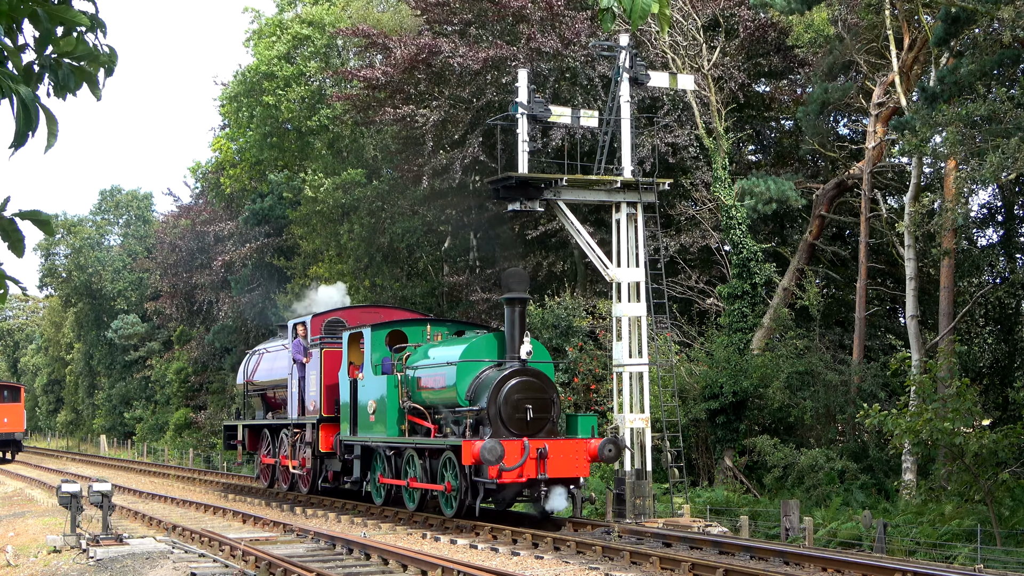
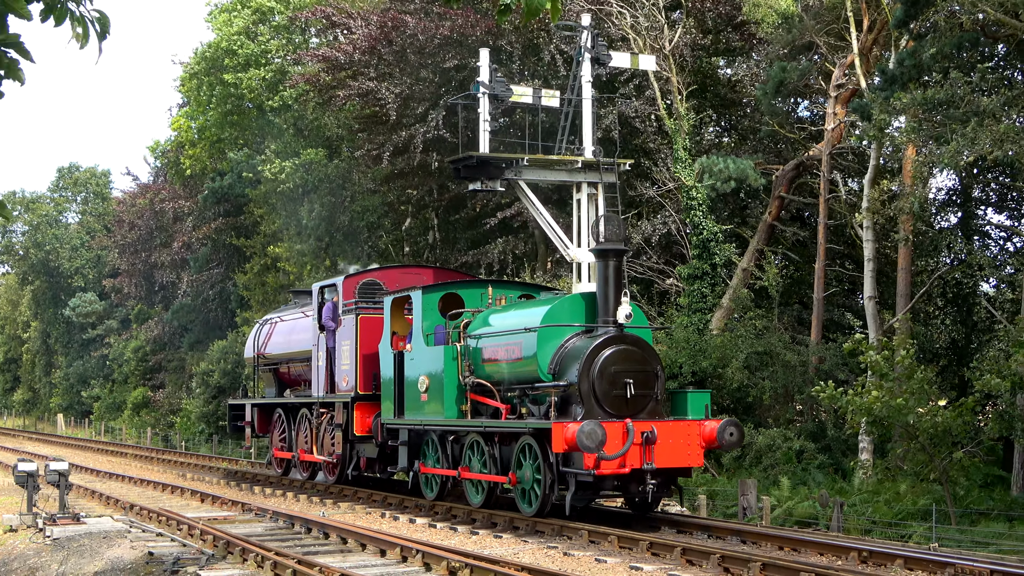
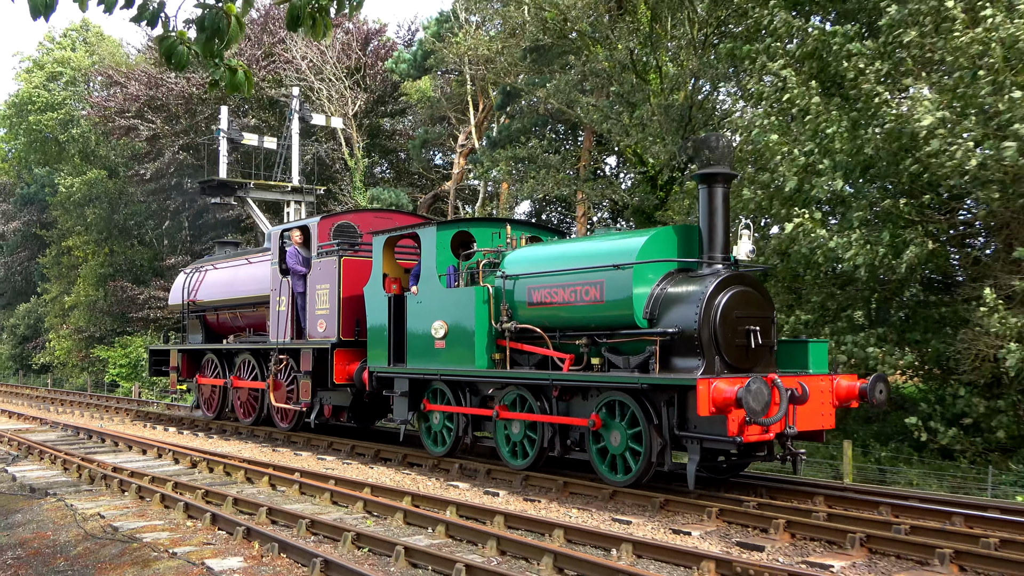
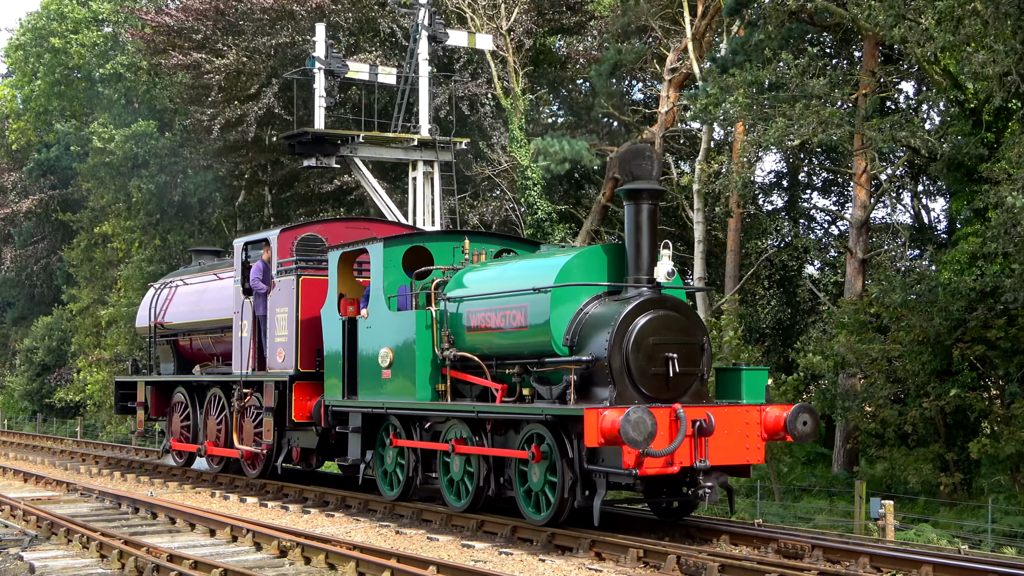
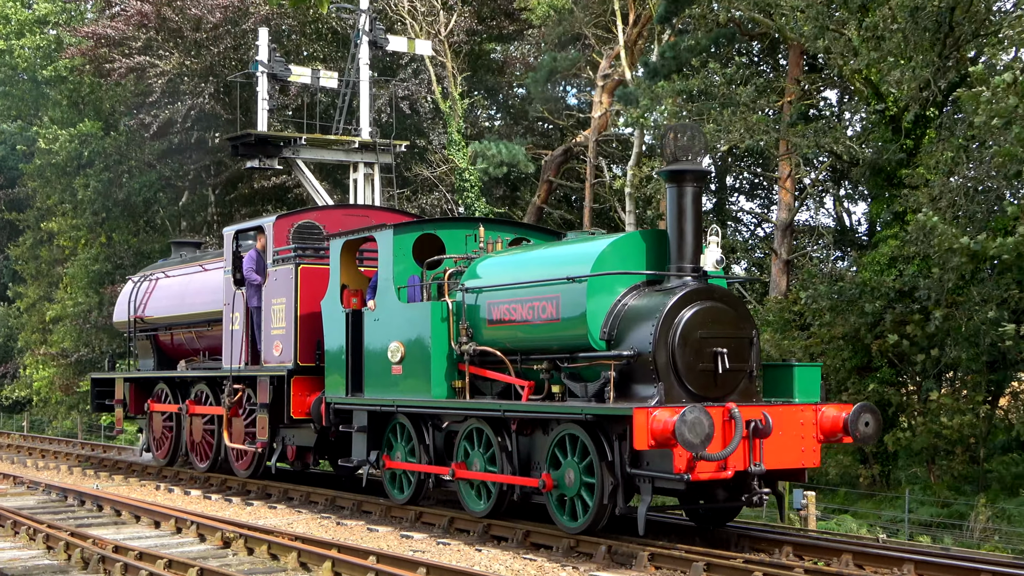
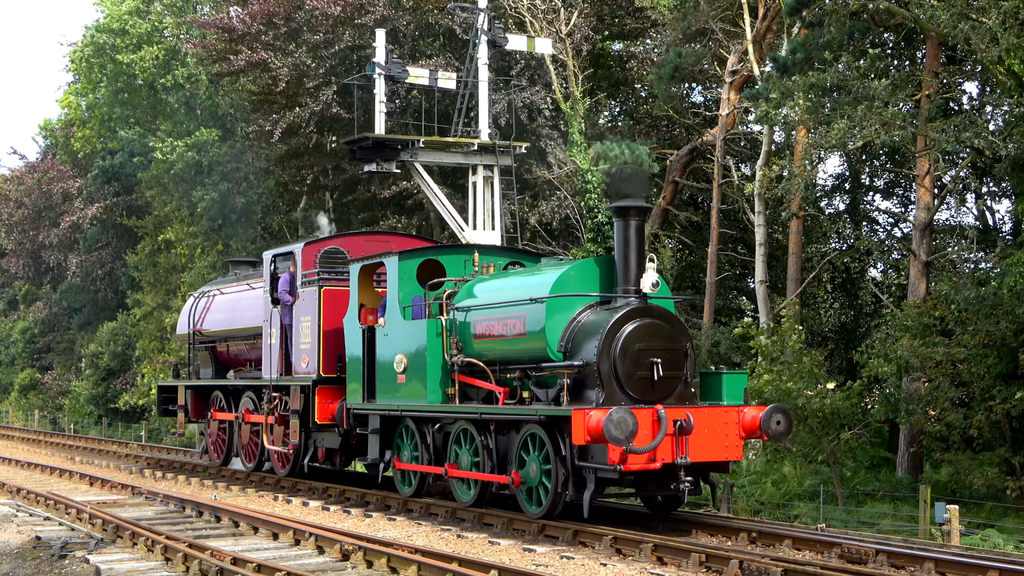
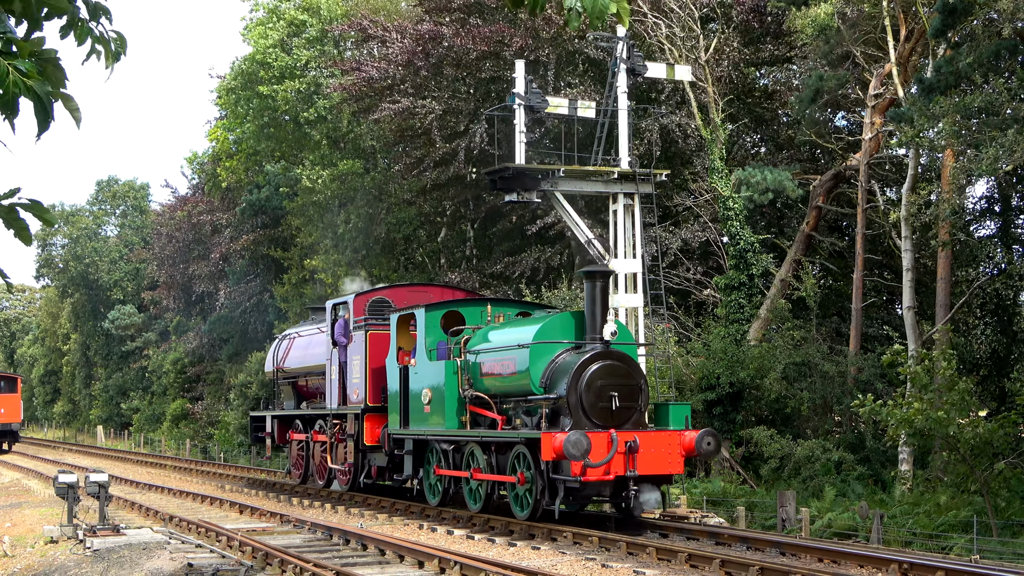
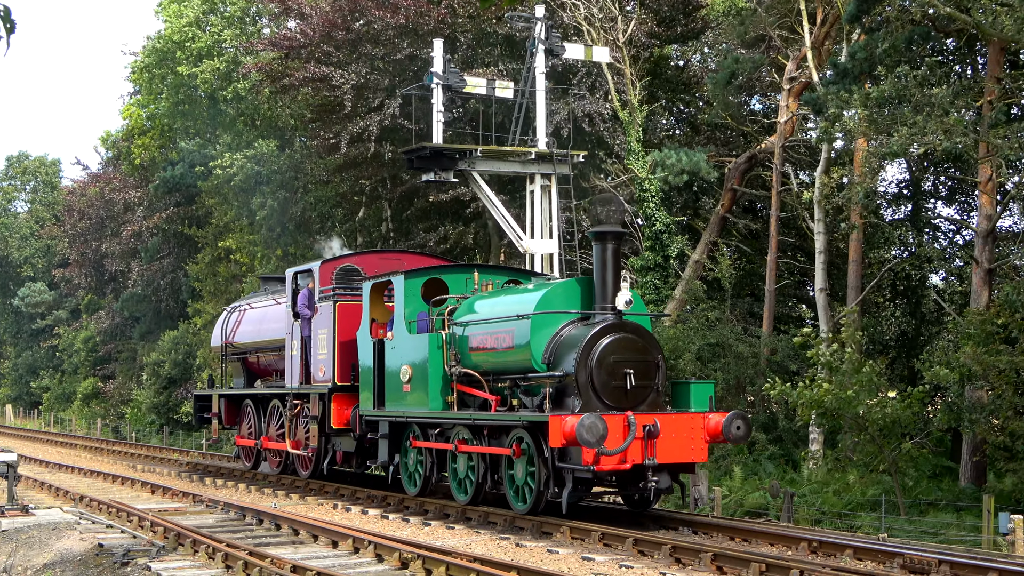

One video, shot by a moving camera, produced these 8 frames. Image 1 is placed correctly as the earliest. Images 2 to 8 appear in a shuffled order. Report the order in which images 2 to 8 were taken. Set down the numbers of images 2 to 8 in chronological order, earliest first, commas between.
7, 2, 8, 6, 4, 5, 3
